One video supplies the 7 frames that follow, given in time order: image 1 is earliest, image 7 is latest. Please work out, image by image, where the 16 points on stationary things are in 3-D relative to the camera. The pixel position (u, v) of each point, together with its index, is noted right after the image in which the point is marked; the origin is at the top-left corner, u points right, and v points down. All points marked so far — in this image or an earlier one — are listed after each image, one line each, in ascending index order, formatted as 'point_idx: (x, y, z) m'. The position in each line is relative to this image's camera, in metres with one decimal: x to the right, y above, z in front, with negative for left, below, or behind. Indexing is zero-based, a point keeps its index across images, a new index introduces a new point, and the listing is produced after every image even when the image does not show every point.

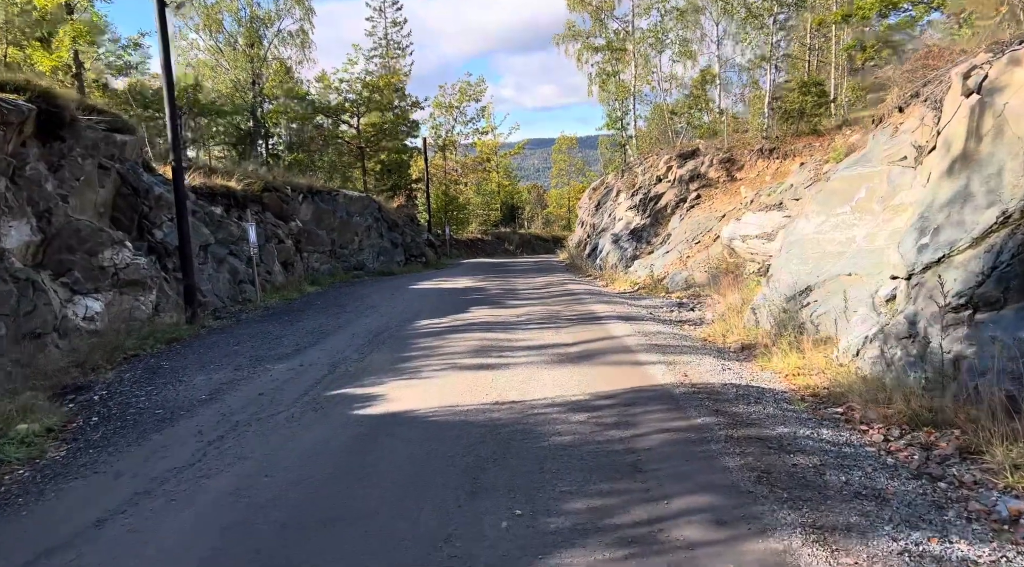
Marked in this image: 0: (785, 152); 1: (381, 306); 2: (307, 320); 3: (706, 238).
0: (+6.6, +3.2, +20.0) m
1: (-2.5, -0.4, +16.0) m
2: (-3.5, -0.6, +14.6) m
3: (+4.5, +1.0, +19.1) m
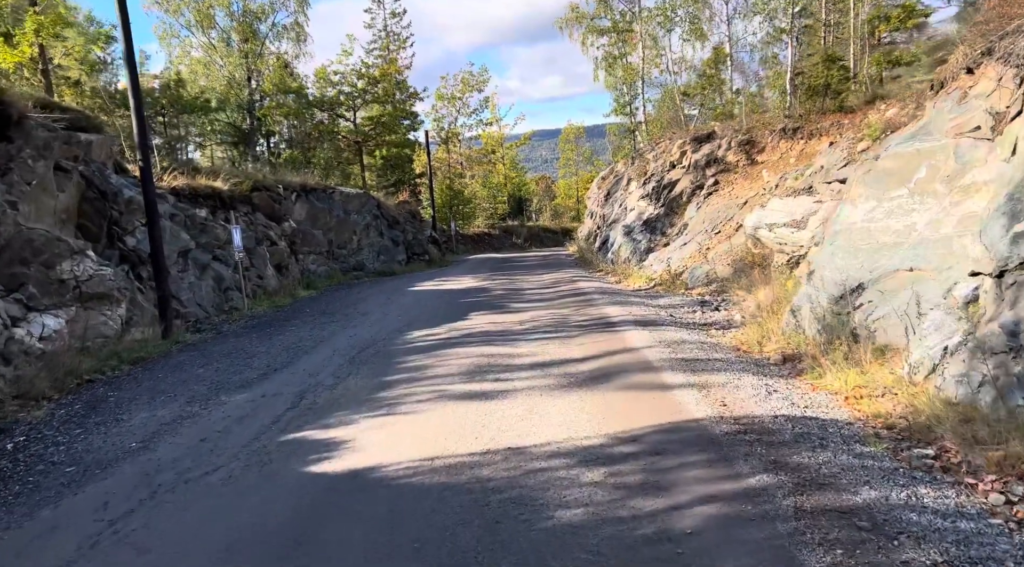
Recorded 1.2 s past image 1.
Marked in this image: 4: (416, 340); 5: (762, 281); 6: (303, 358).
0: (+6.6, +3.4, +18.5) m
1: (-2.4, -0.5, +14.6) m
2: (-3.5, -0.7, +13.2) m
3: (+4.5, +1.2, +17.6) m
4: (-1.2, -0.7, +10.7) m
5: (+4.1, 0.0, +13.7) m
6: (-2.4, -0.9, +9.8) m
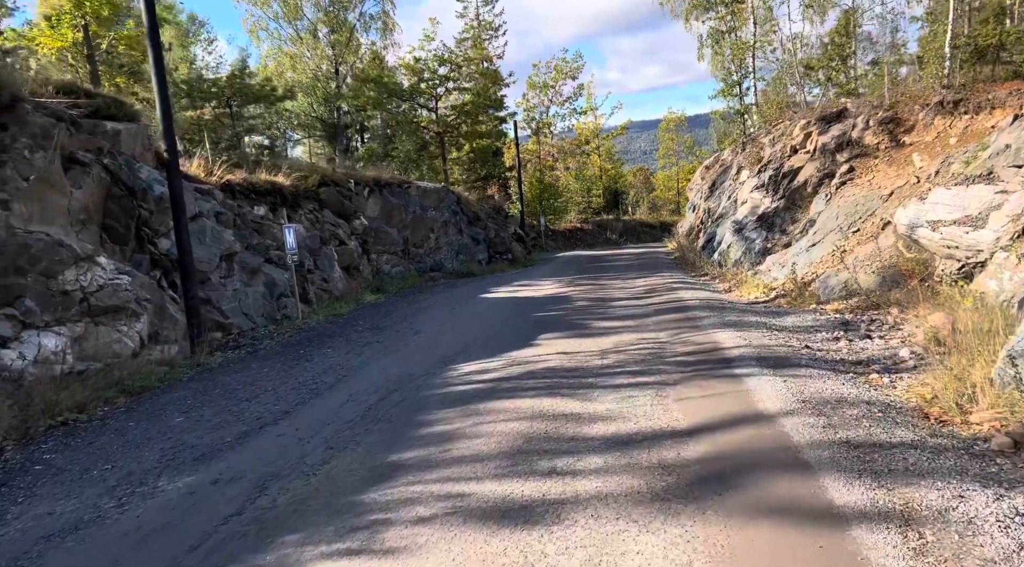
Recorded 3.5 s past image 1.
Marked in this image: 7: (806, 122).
0: (+8.2, +3.2, +14.9) m
1: (-1.2, -0.7, +12.1) m
2: (-2.4, -0.9, +10.9) m
3: (+6.1, +1.0, +14.3) m
4: (-0.4, -0.9, +8.2) m
5: (+5.2, -0.2, +10.5) m
6: (-1.8, -1.1, +7.4) m
7: (+6.8, +3.7, +19.4) m
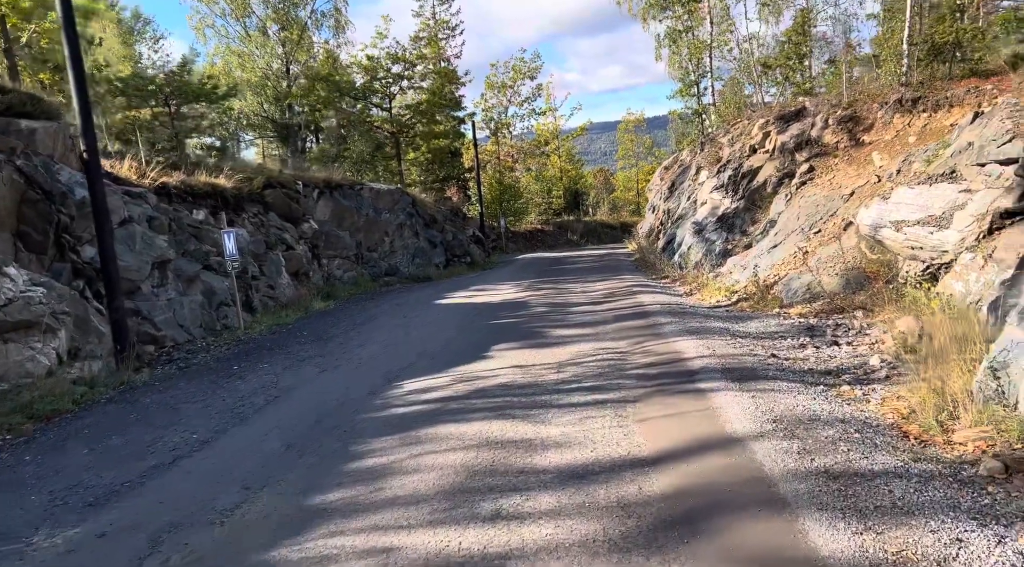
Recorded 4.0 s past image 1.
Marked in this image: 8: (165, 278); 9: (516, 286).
0: (+7.4, +3.2, +14.7) m
1: (-1.8, -0.8, +11.5) m
2: (-3.0, -1.0, +10.1) m
3: (+5.3, +1.0, +13.9) m
4: (-0.9, -1.0, +7.5) m
5: (+4.6, -0.2, +10.1) m
6: (-2.2, -1.2, +6.7) m
7: (+5.7, +3.7, +19.1) m
8: (-5.8, +0.1, +14.2) m
9: (+0.1, -0.1, +19.2) m
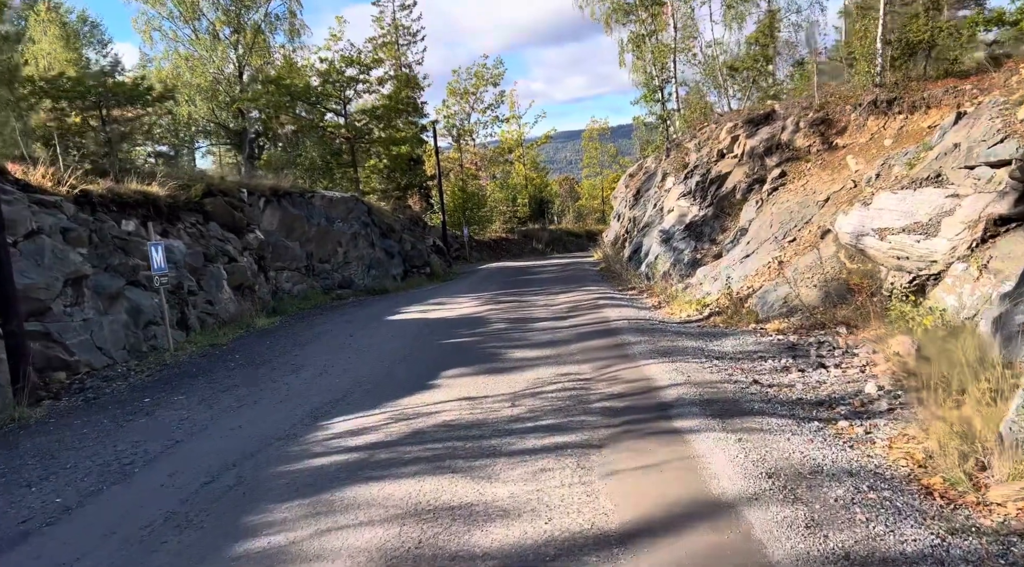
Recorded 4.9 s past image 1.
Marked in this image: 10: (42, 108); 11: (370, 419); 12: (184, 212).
0: (+6.6, +3.0, +13.9) m
1: (-2.4, -1.0, +10.3) m
2: (-3.5, -1.2, +8.9) m
3: (+4.6, +0.8, +13.0) m
4: (-1.3, -1.1, +6.4) m
5: (+4.1, -0.4, +9.2) m
6: (-2.6, -1.3, +5.5) m
7: (+4.8, +3.5, +18.2) m
8: (-6.5, -0.2, +12.8) m
9: (-0.8, -0.3, +18.0) m
10: (-11.0, +4.1, +19.6) m
11: (-1.2, -1.1, +6.6) m
12: (-7.0, +1.5, +18.0) m
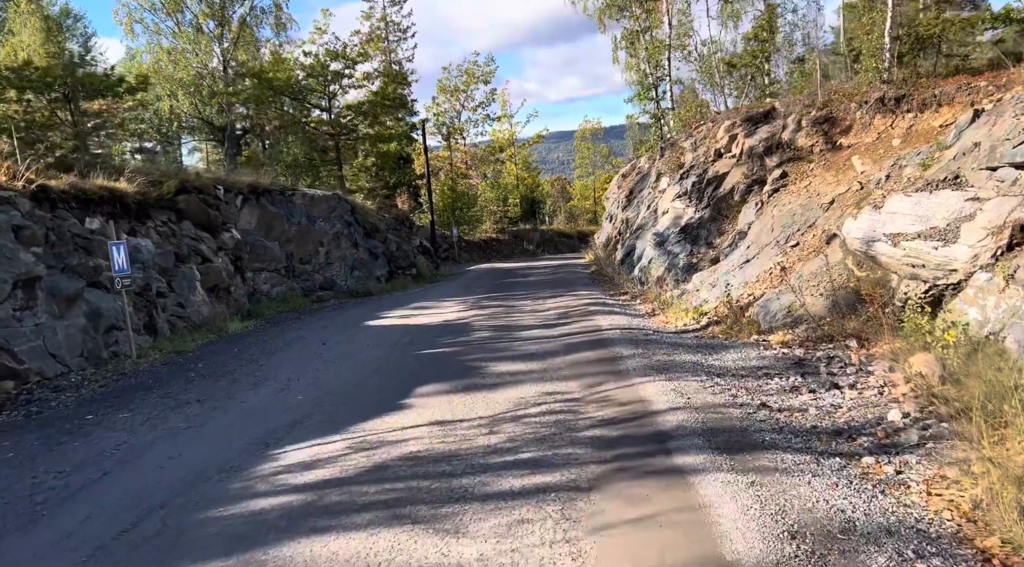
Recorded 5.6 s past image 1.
0: (+6.4, +2.9, +13.2) m
1: (-2.6, -1.0, +9.4) m
2: (-3.7, -1.3, +8.1) m
3: (+4.4, +0.7, +12.3) m
4: (-1.5, -1.2, +5.6) m
5: (+3.9, -0.5, +8.4) m
6: (-2.7, -1.4, +4.6) m
7: (+4.5, +3.3, +17.5) m
8: (-6.8, -0.2, +11.9) m
9: (-1.1, -0.4, +17.2) m
10: (-11.2, +4.1, +18.6) m
11: (-1.4, -1.2, +5.8) m
12: (-7.3, +1.5, +17.1) m
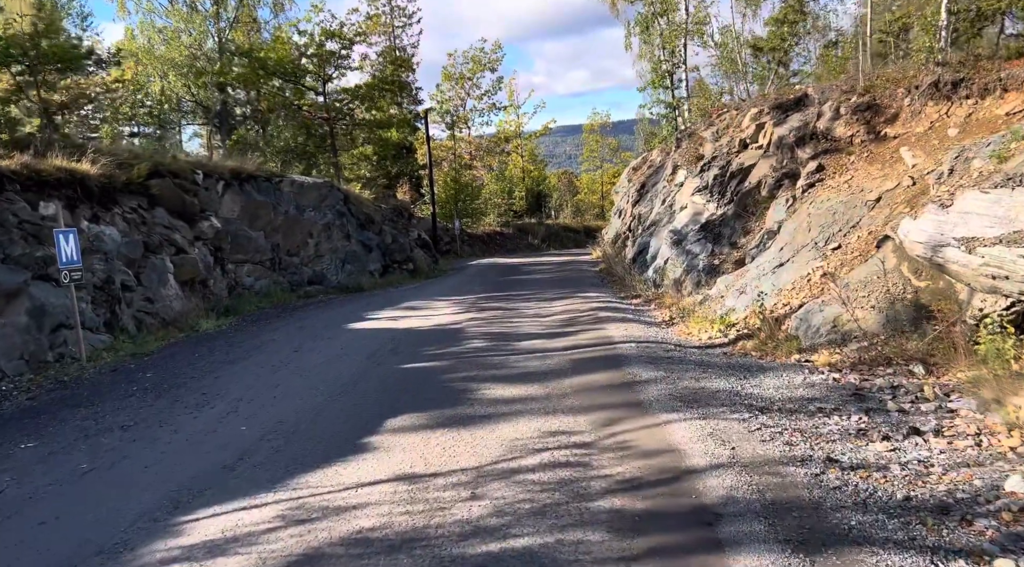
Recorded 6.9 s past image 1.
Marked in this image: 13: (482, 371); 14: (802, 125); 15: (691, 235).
0: (+6.5, +2.7, +11.5) m
1: (-2.6, -1.1, +7.9) m
2: (-3.8, -1.3, +6.5) m
3: (+4.4, +0.6, +10.7) m
4: (-1.5, -1.3, +4.0) m
5: (+3.9, -0.6, +6.8) m
6: (-2.8, -1.4, +3.1) m
7: (+4.6, +3.3, +15.9) m
8: (-6.8, -0.1, +10.4) m
9: (-1.0, -0.4, +15.7) m
10: (-11.1, +4.3, +17.1) m
11: (-1.4, -1.2, +4.2) m
12: (-7.2, +1.7, +15.6) m
13: (-0.3, -0.9, +8.4) m
14: (+5.0, +2.7, +14.3) m
15: (+3.3, +0.9, +15.3) m
